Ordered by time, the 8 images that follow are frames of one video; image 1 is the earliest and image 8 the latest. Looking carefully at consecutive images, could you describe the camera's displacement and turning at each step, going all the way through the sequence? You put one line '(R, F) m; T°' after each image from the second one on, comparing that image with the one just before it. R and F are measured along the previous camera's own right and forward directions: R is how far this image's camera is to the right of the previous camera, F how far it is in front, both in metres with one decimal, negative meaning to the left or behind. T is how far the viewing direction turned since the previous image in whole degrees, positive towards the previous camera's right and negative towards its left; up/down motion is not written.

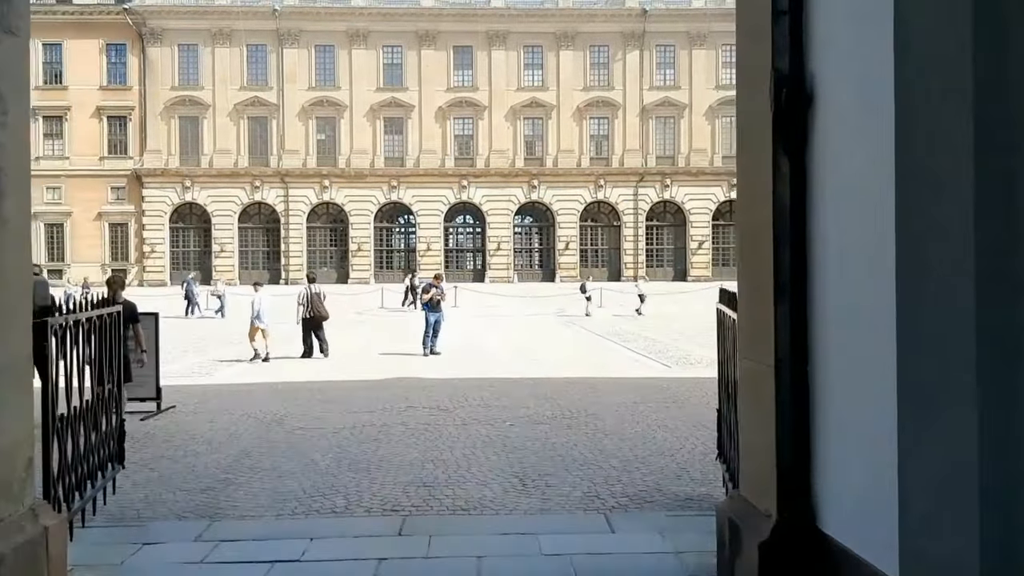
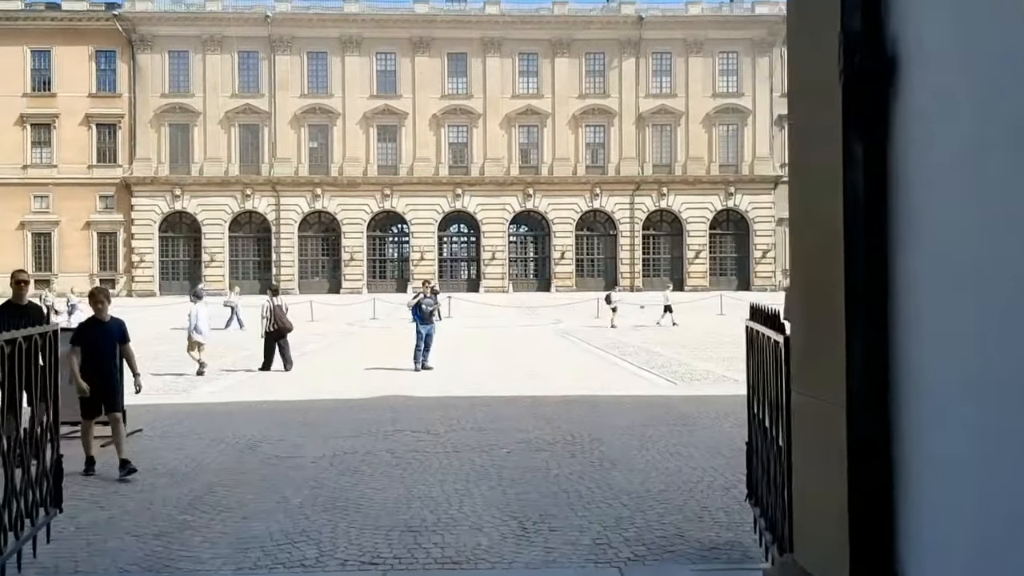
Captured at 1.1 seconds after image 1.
(0.0, +0.8) m; 0°
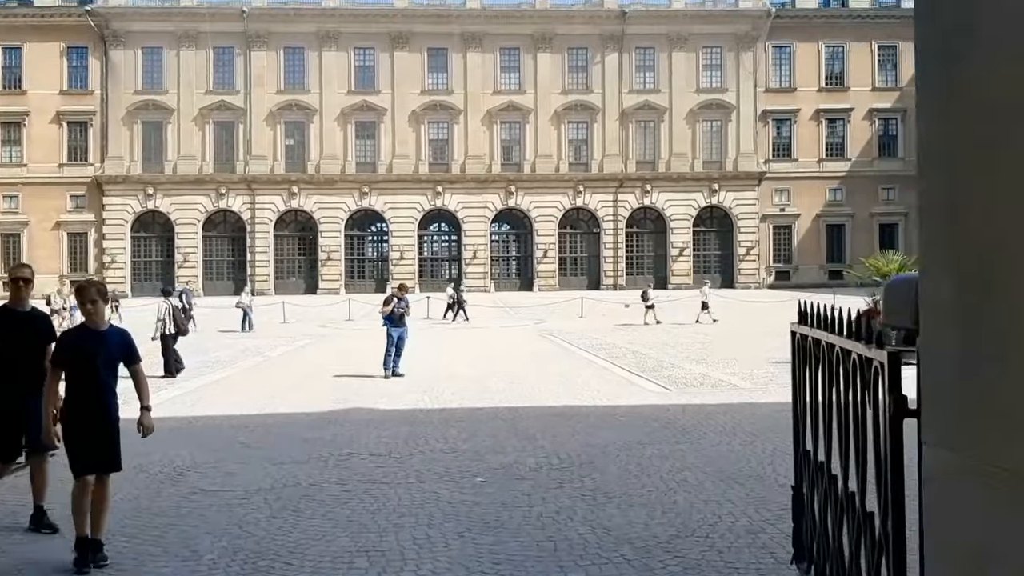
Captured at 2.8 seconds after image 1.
(+0.1, +1.4) m; +1°
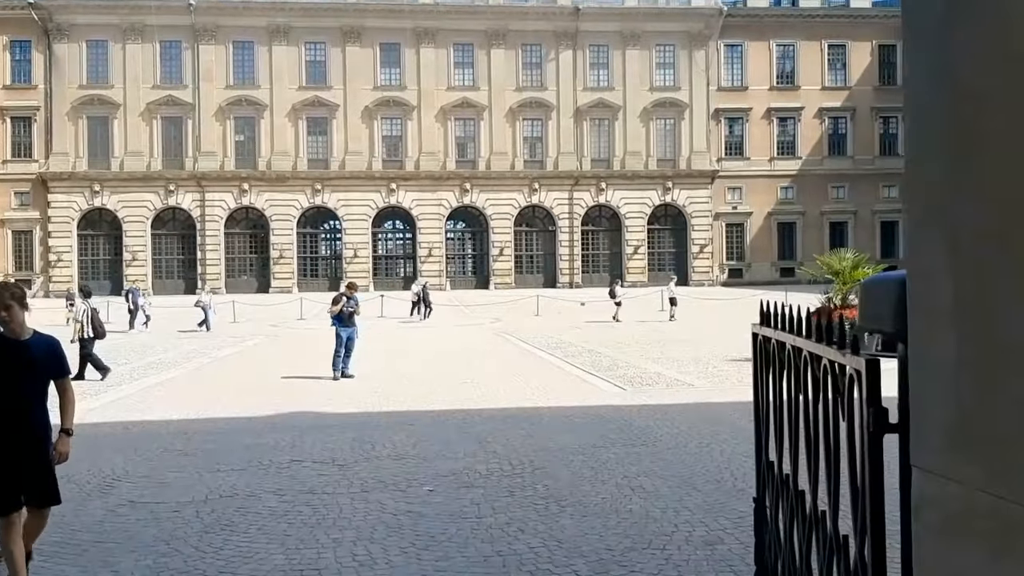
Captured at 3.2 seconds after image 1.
(+0.1, +0.3) m; +3°
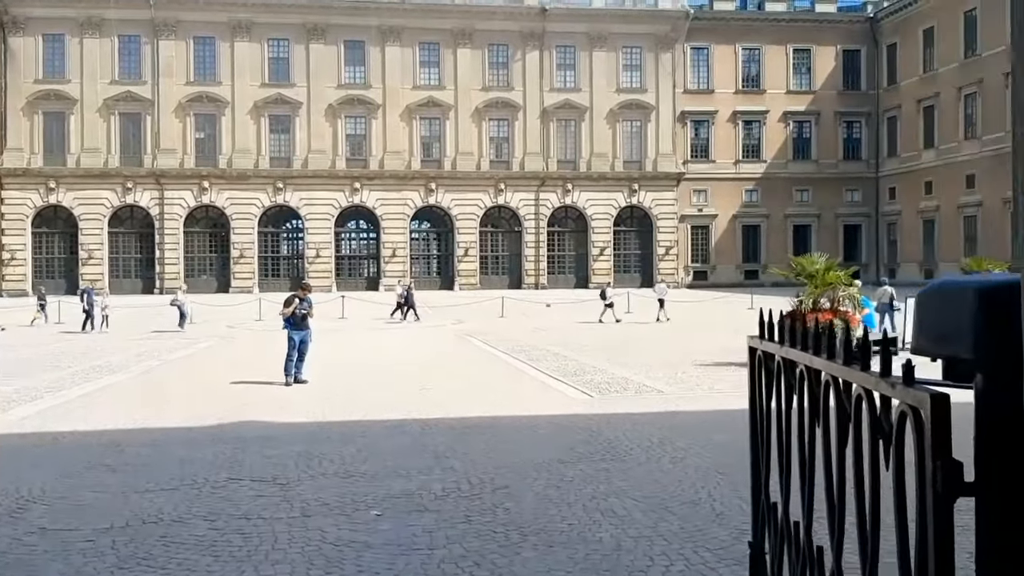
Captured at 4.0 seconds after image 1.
(0.0, +0.6) m; +2°
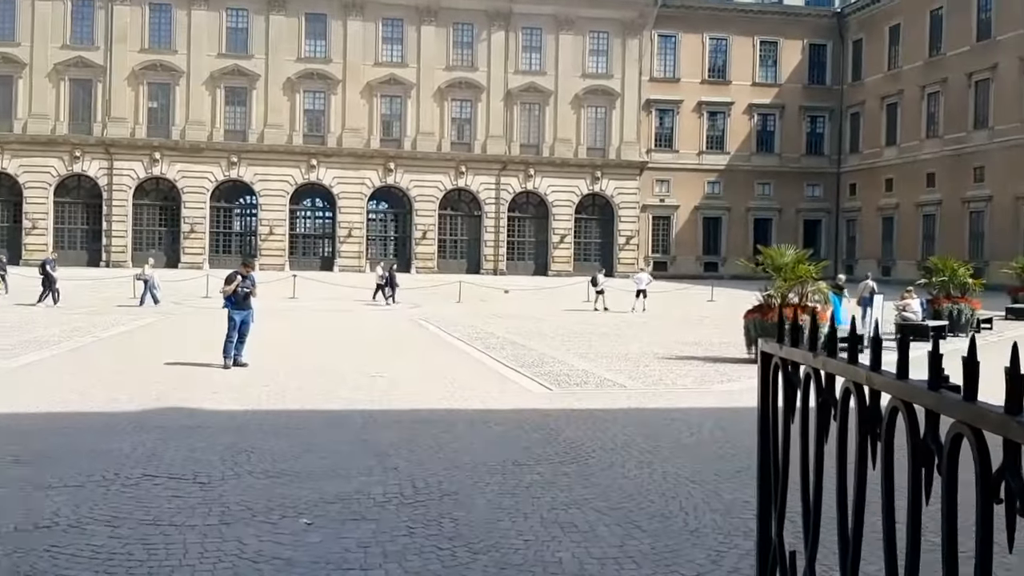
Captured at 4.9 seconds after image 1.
(0.0, +0.7) m; +3°
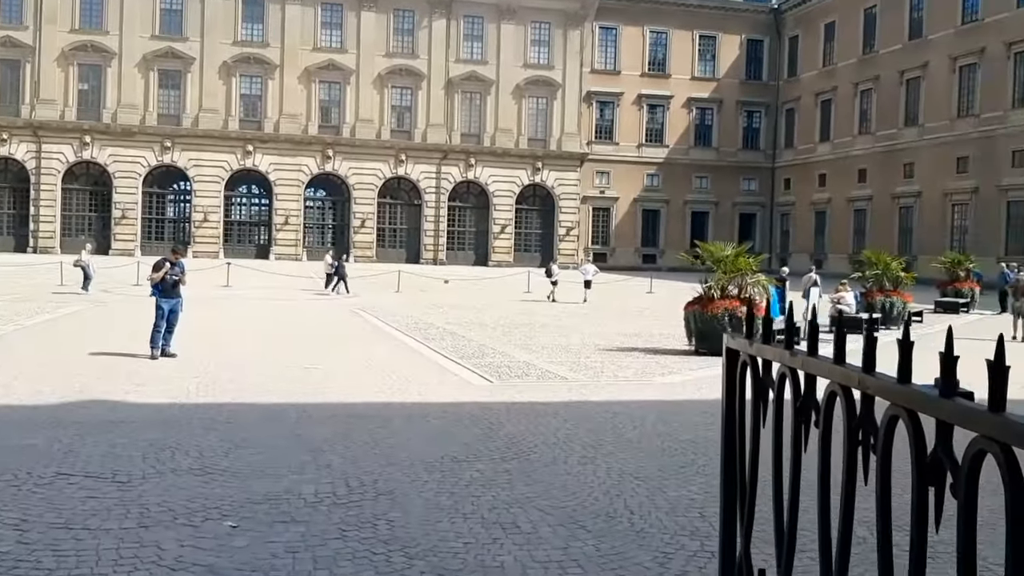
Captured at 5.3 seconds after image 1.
(0.0, +0.3) m; +4°
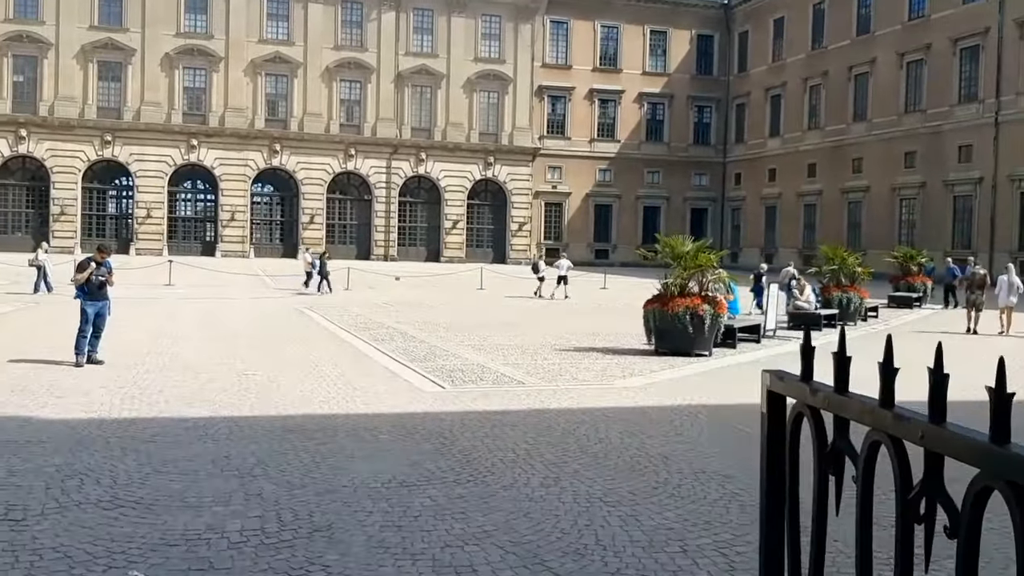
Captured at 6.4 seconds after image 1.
(0.0, +0.7) m; +3°
